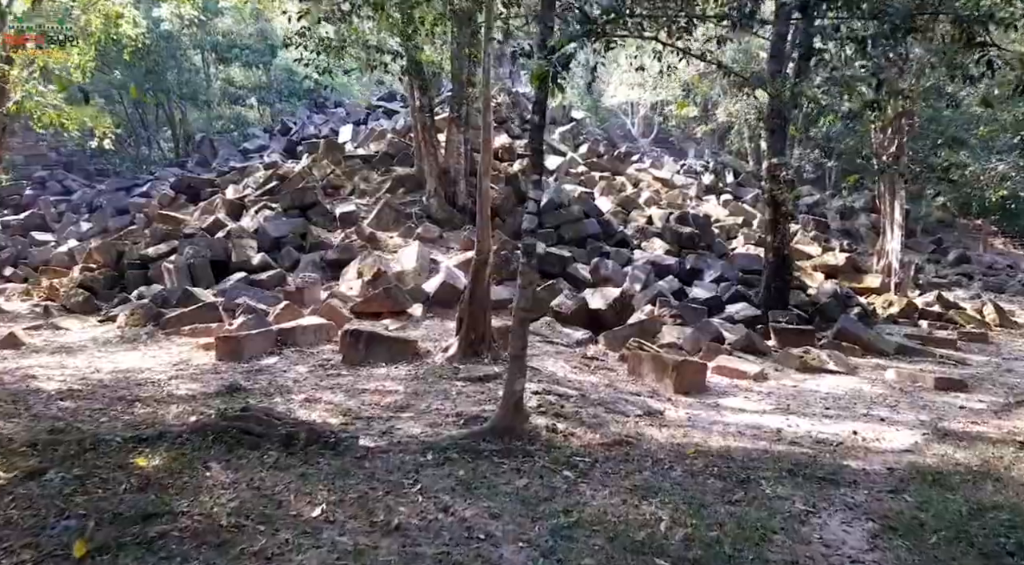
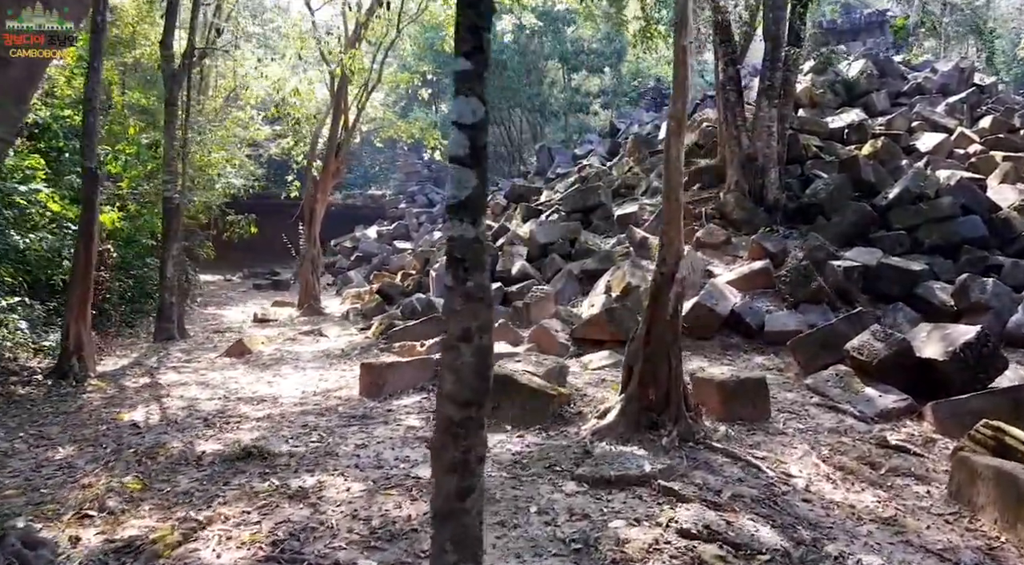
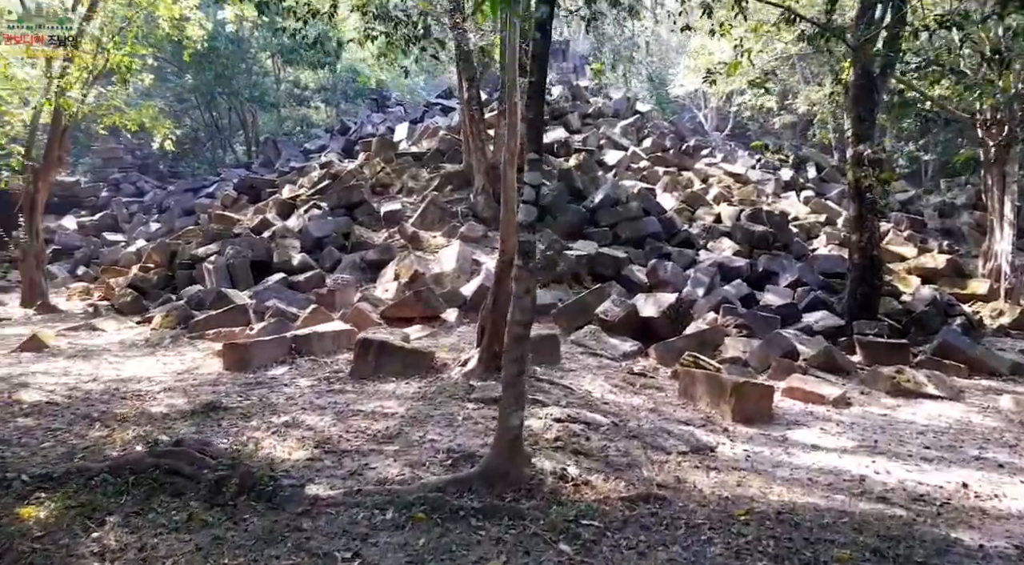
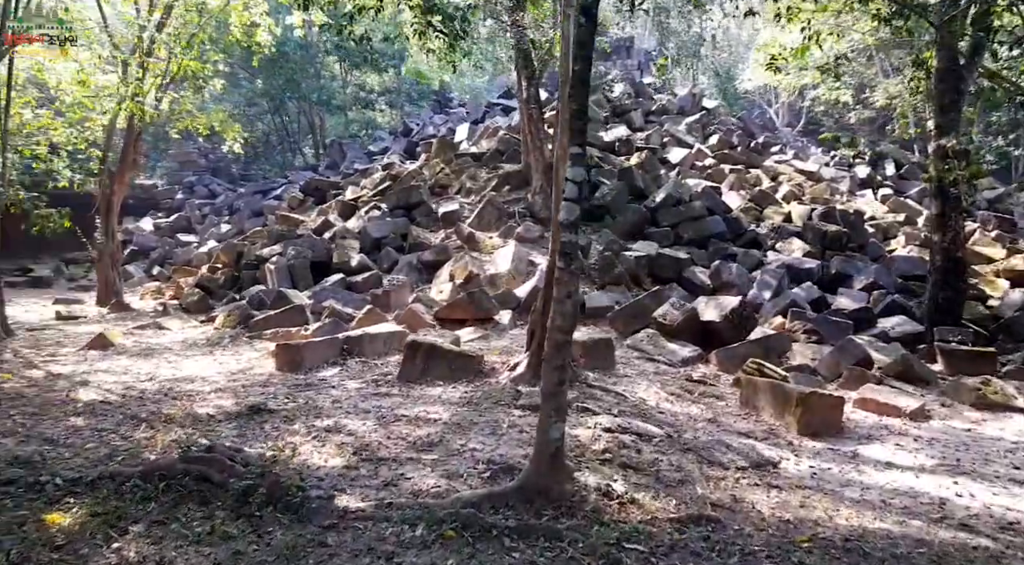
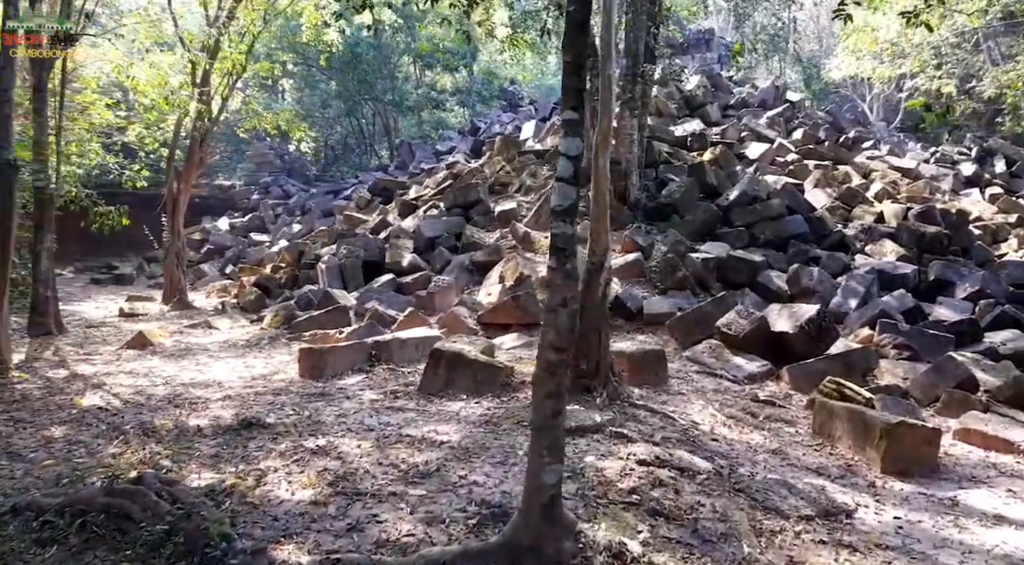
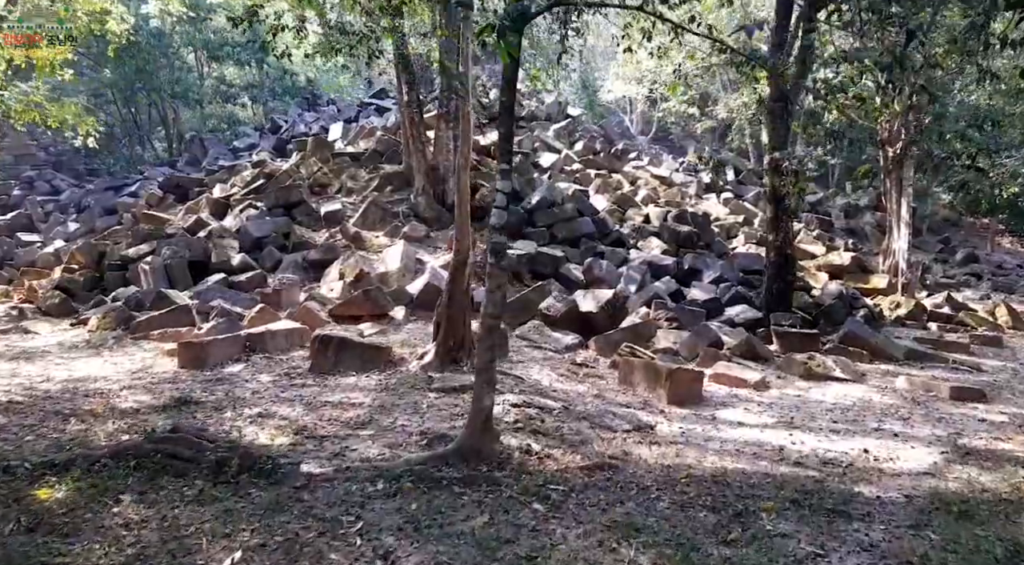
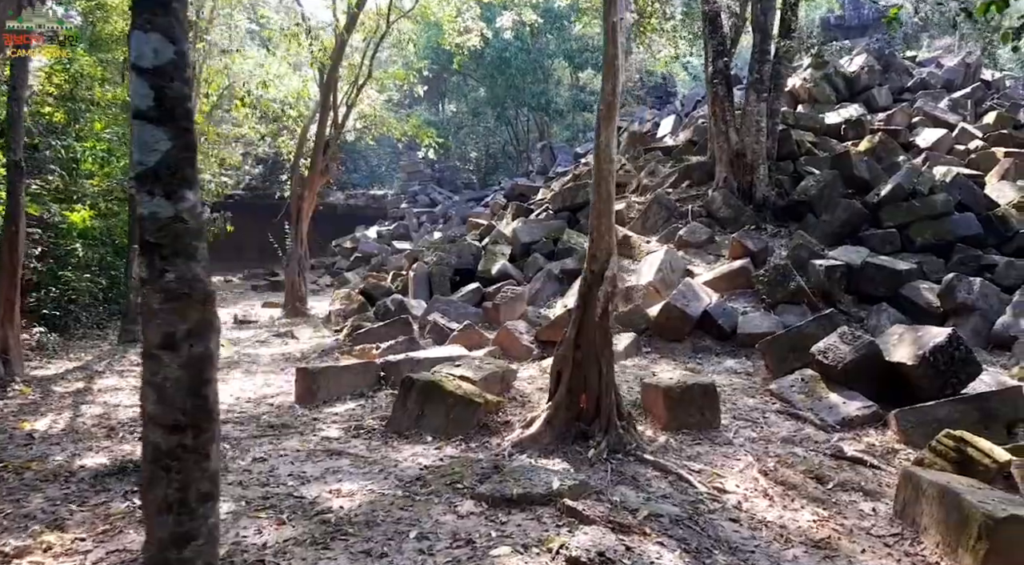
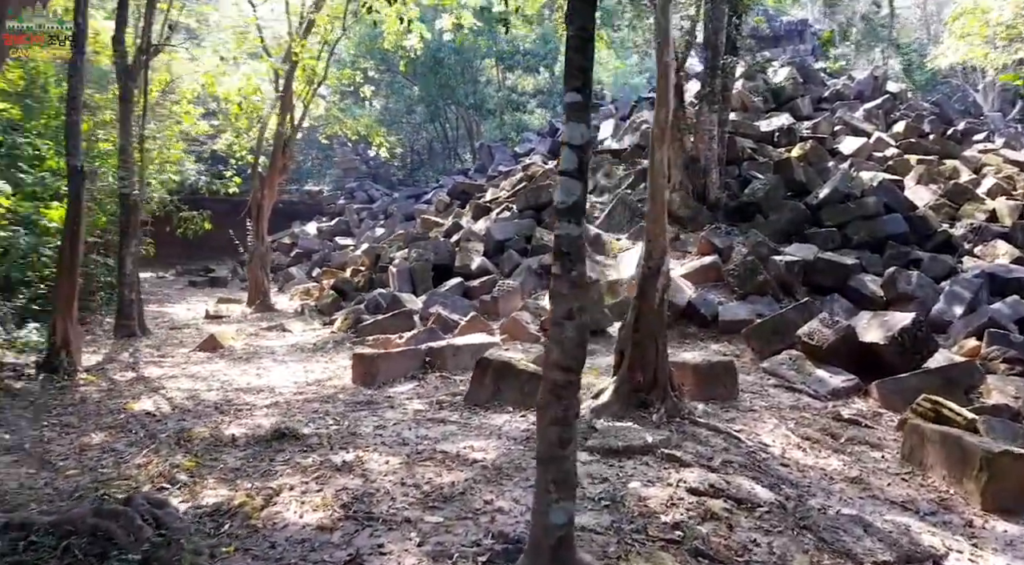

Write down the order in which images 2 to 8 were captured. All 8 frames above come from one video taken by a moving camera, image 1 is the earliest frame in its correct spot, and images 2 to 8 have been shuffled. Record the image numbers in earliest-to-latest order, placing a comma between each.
6, 3, 4, 5, 8, 2, 7
